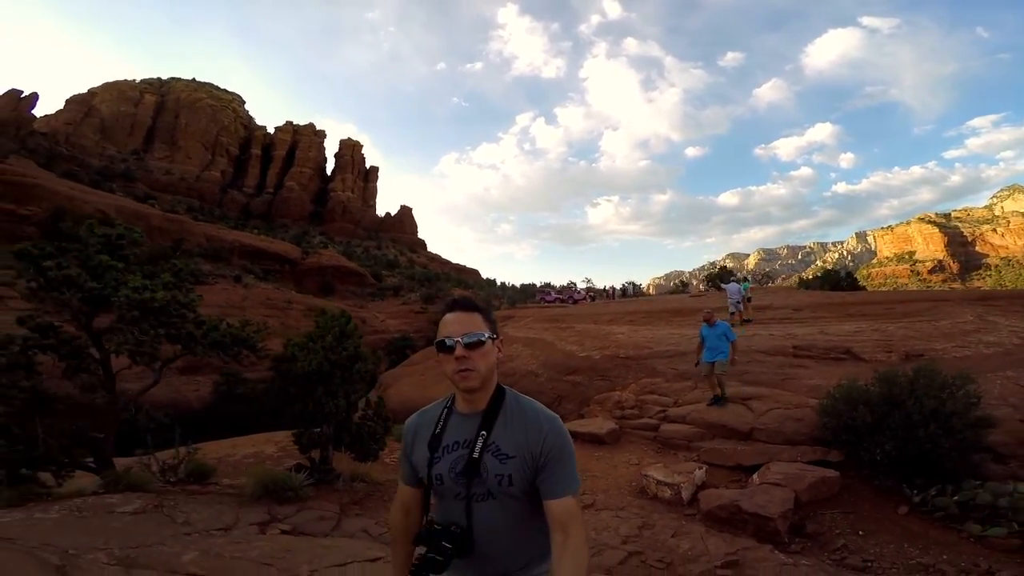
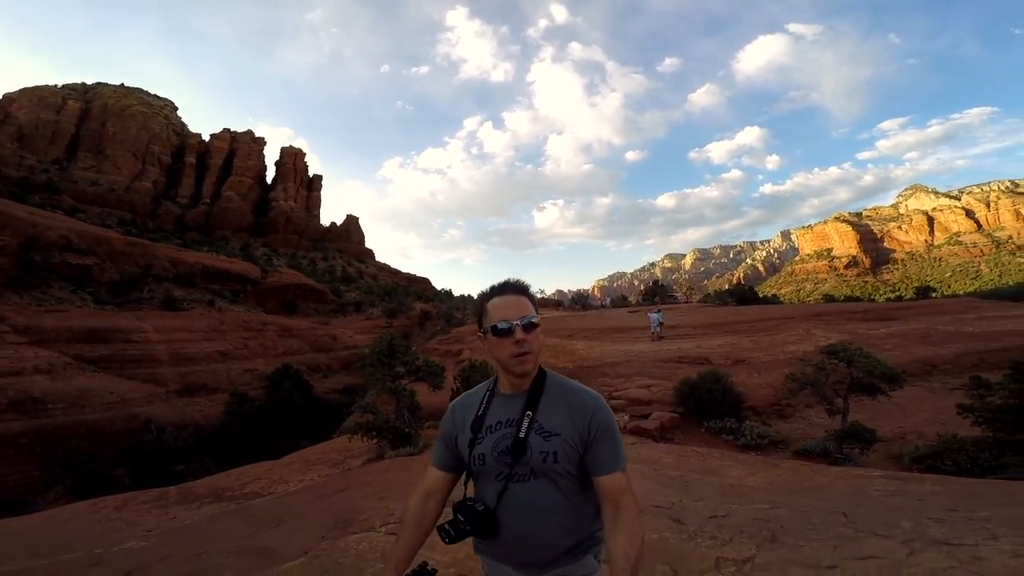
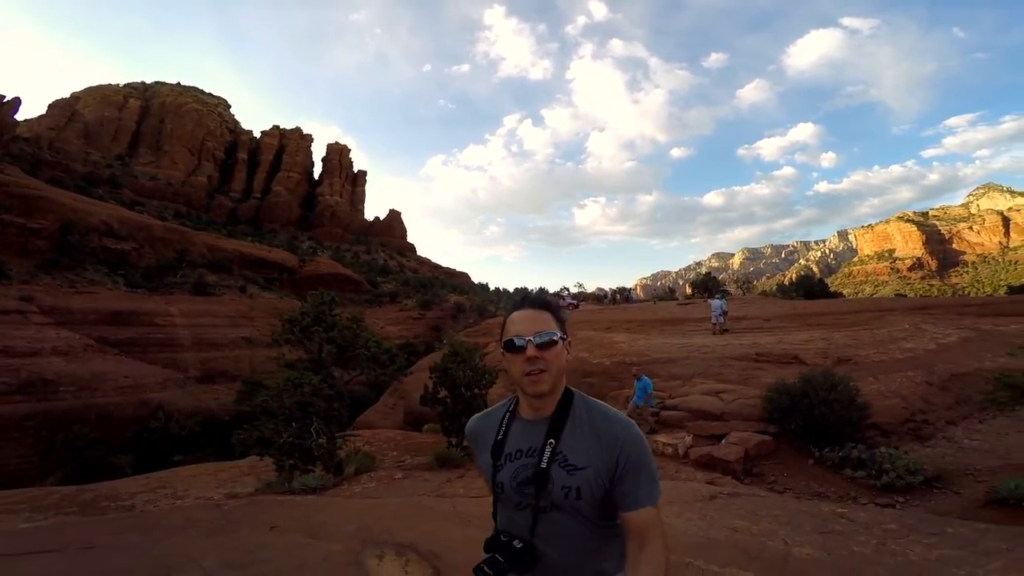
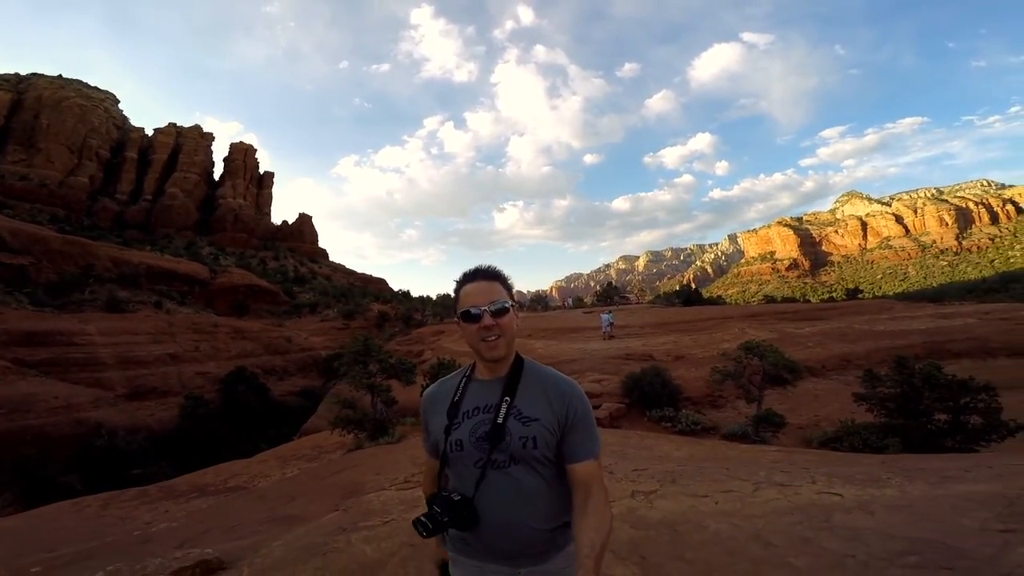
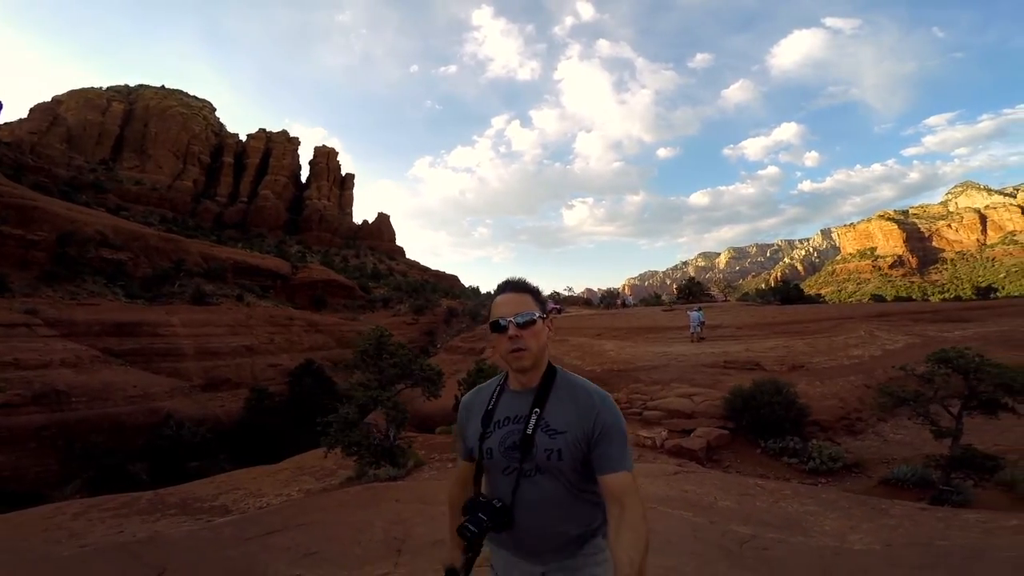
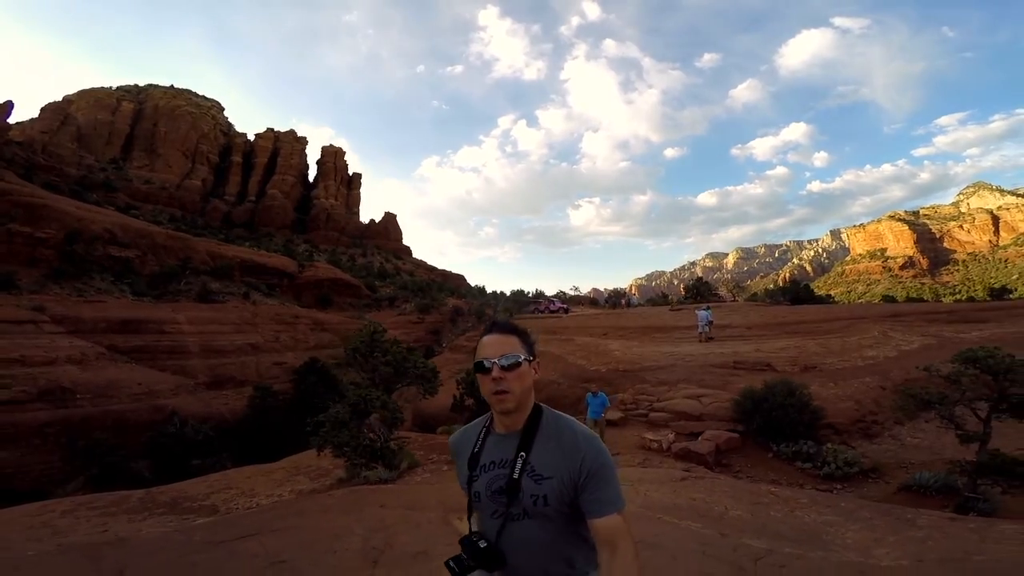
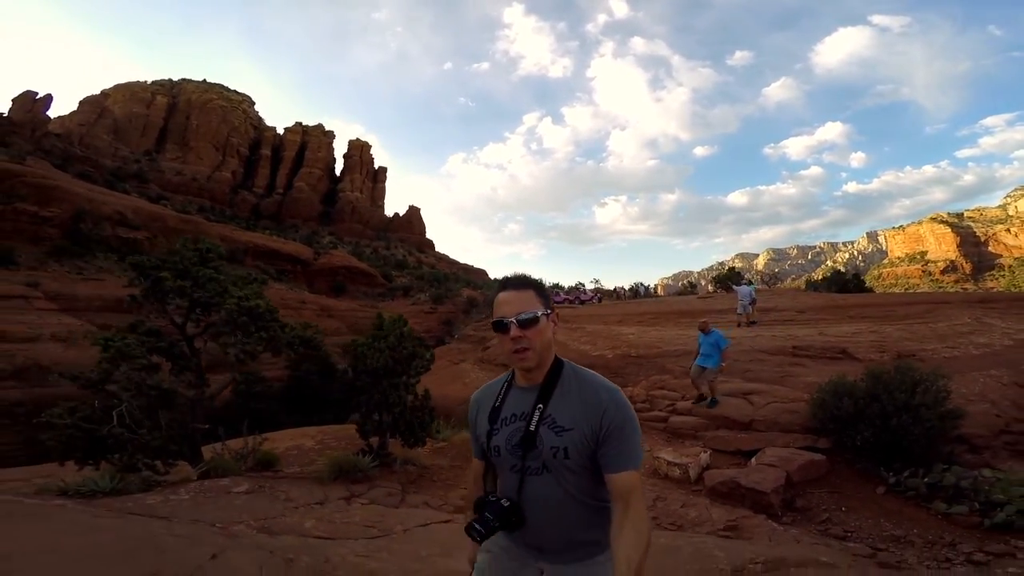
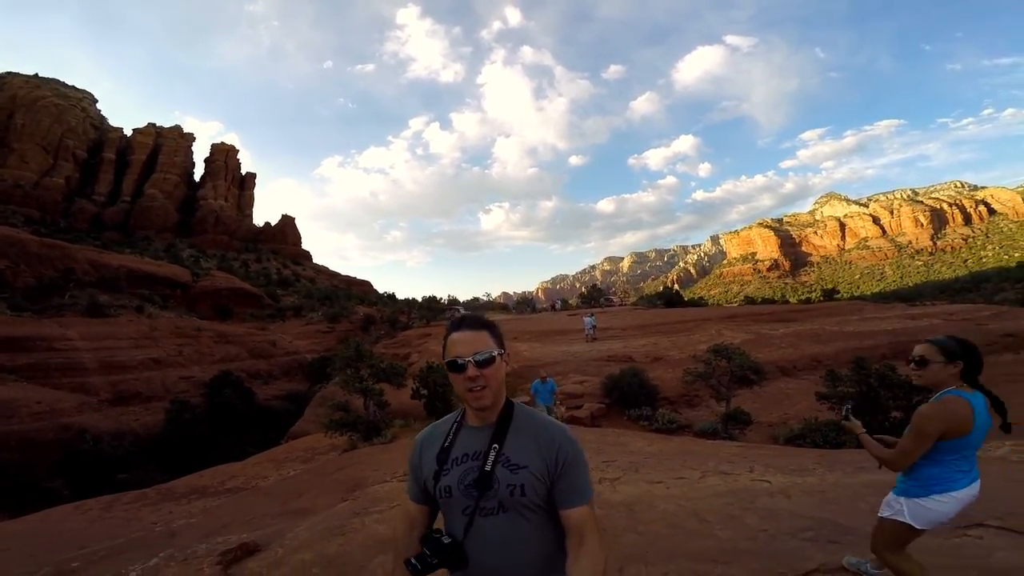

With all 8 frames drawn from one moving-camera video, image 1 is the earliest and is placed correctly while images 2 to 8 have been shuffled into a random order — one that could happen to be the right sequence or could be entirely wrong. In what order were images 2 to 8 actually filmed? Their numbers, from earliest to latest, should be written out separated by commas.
7, 3, 6, 5, 2, 4, 8
